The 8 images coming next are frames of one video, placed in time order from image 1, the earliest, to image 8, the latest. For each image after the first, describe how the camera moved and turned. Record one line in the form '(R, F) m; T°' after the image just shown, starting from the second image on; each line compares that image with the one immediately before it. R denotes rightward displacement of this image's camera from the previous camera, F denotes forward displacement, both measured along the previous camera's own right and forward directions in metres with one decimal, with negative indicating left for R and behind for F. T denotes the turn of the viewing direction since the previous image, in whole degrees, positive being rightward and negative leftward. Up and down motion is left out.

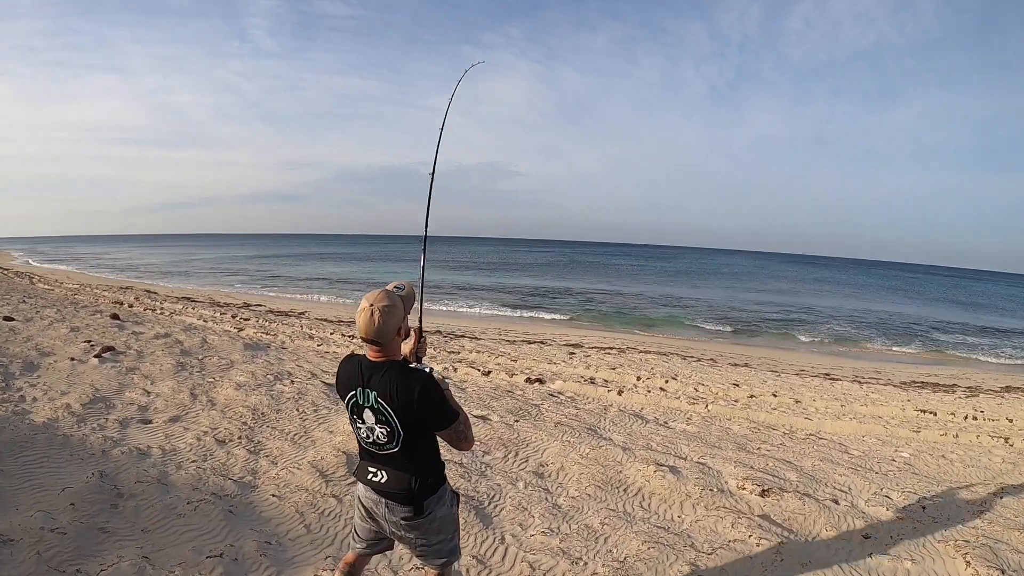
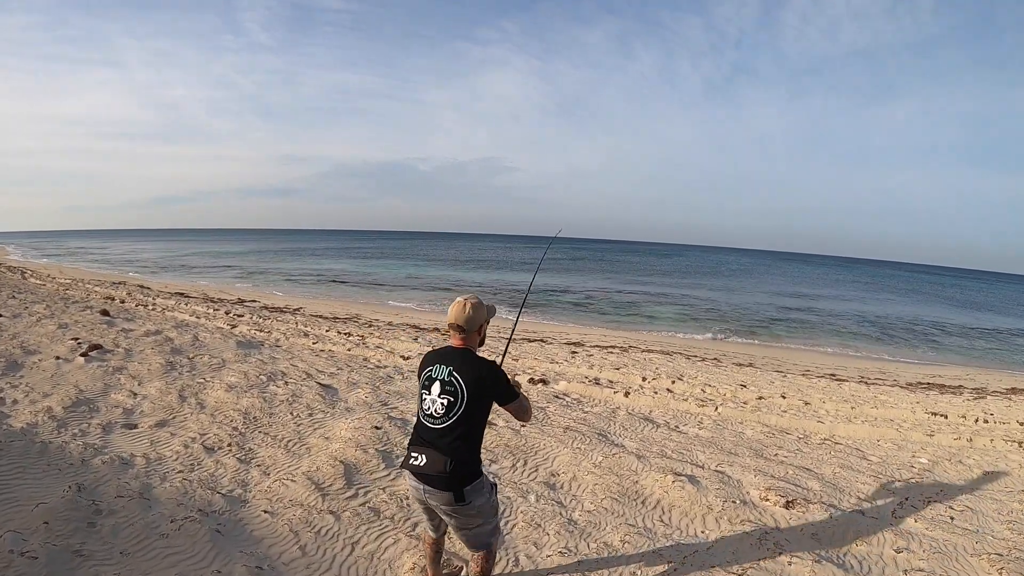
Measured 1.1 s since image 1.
(-0.1, +0.2) m; +1°
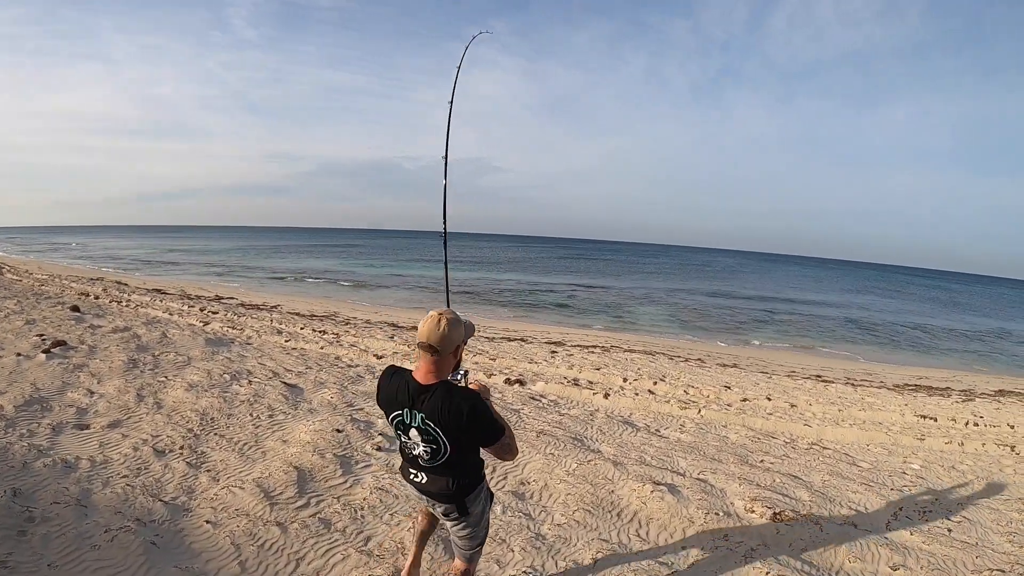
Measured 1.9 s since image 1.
(+0.2, +0.3) m; +1°
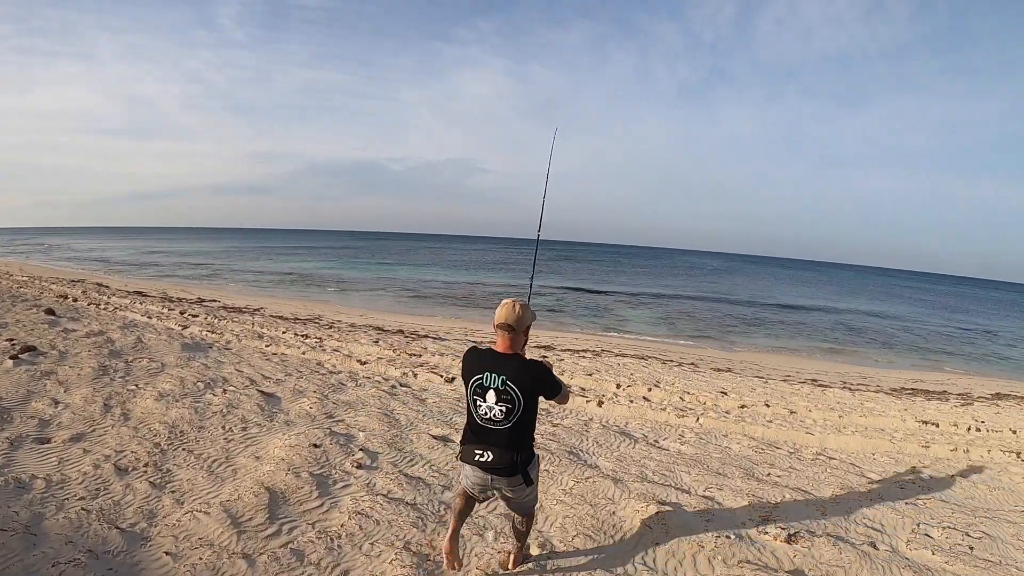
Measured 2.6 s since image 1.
(0.0, +0.3) m; +1°
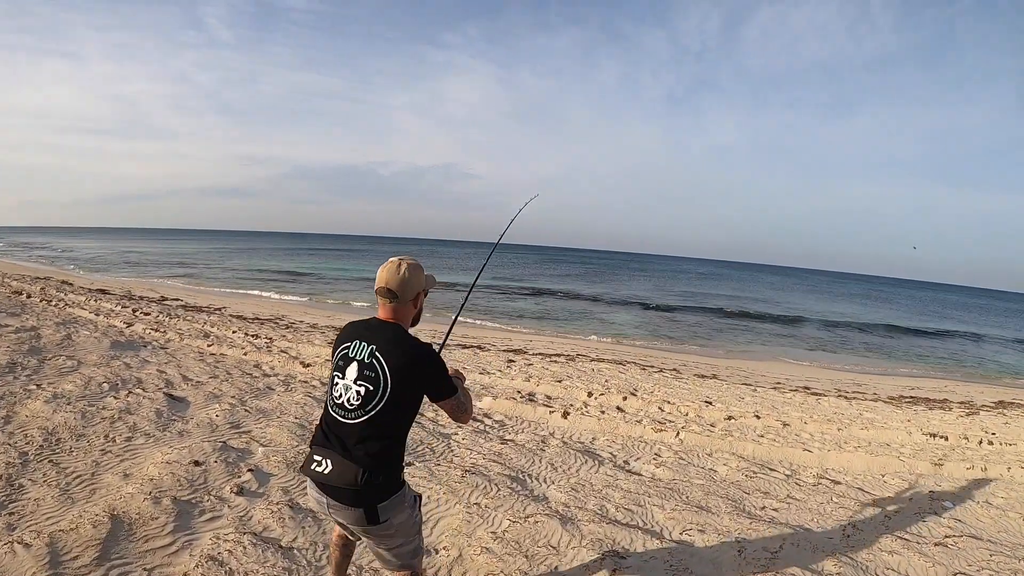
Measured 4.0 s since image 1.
(+0.4, +0.9) m; +1°
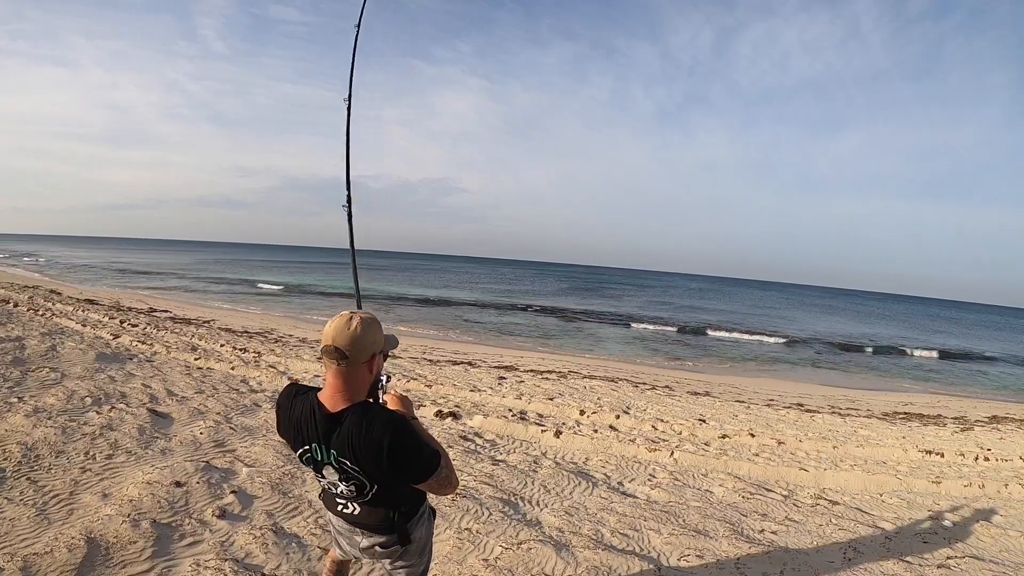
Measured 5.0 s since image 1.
(0.0, +0.1) m; +1°
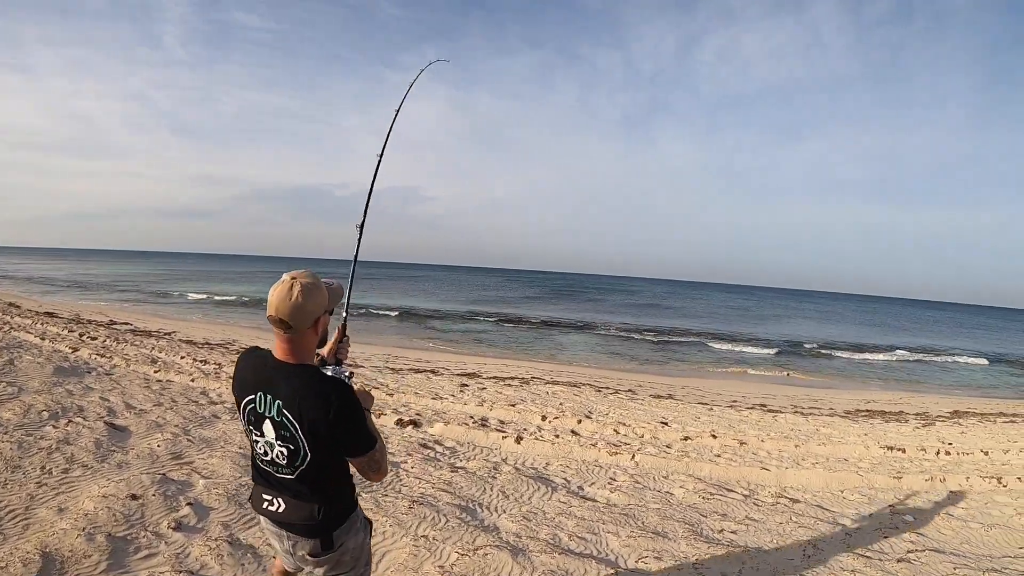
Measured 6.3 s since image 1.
(+0.1, 0.0) m; +2°
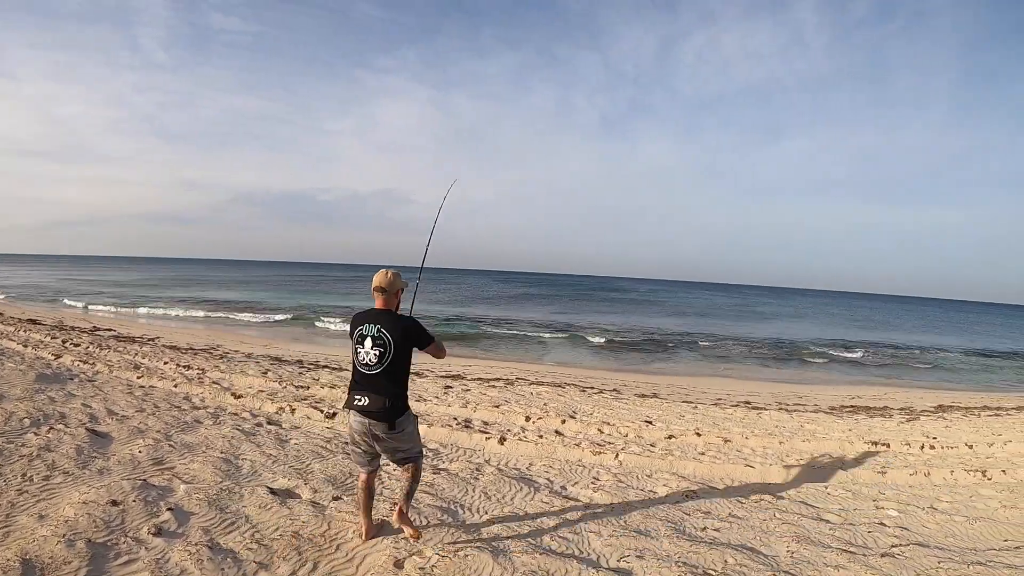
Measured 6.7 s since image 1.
(+0.1, 0.0) m; +1°
